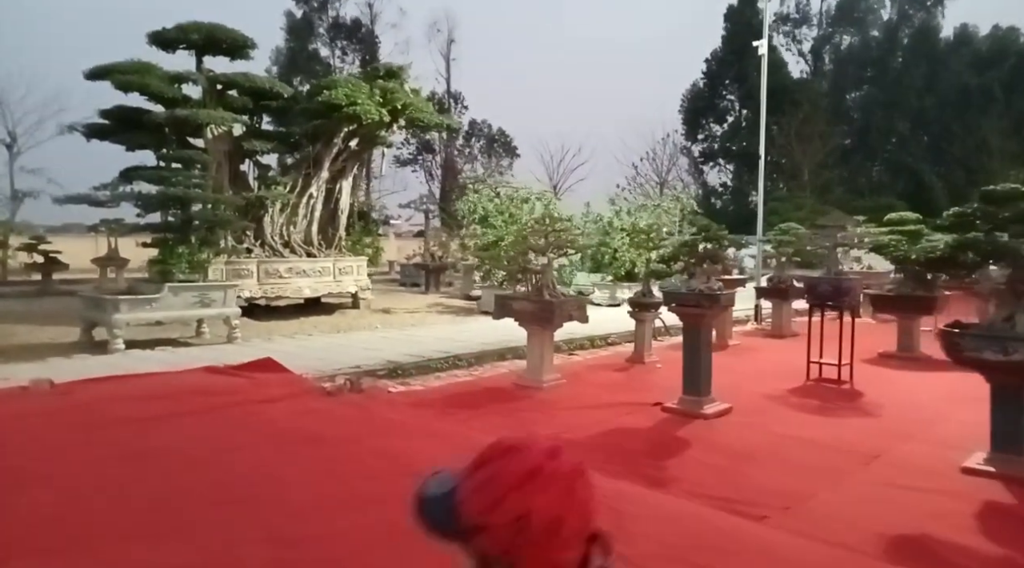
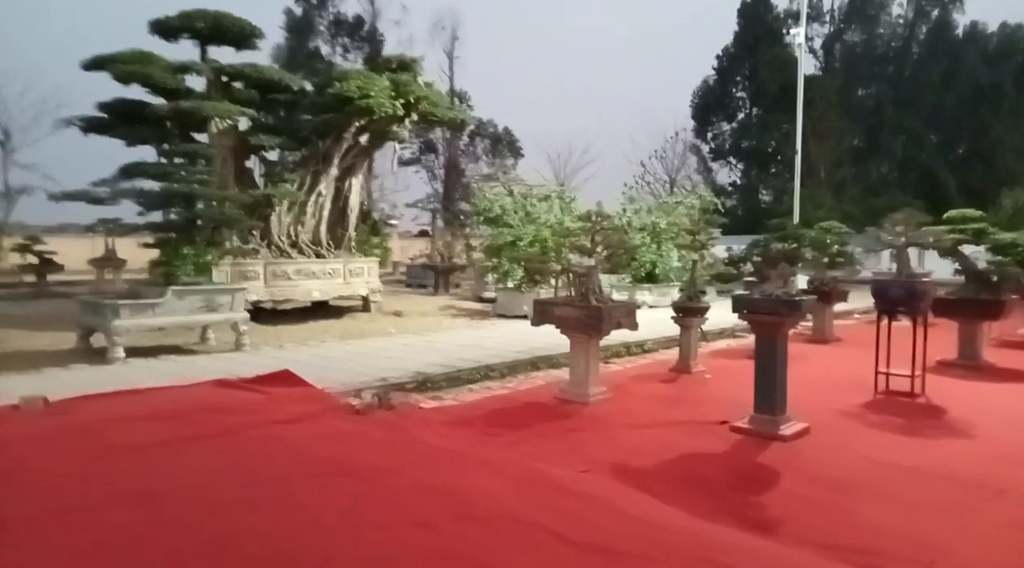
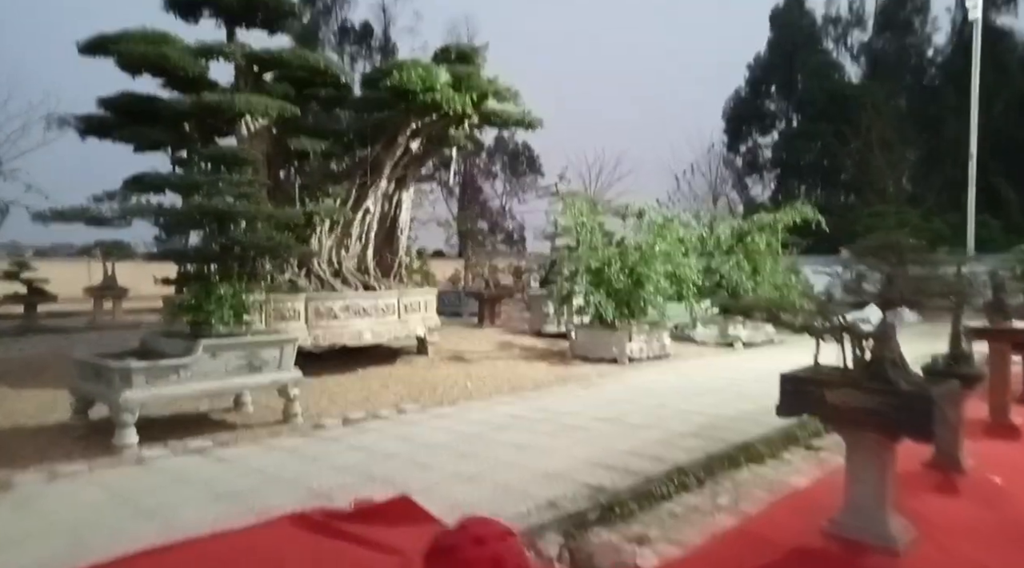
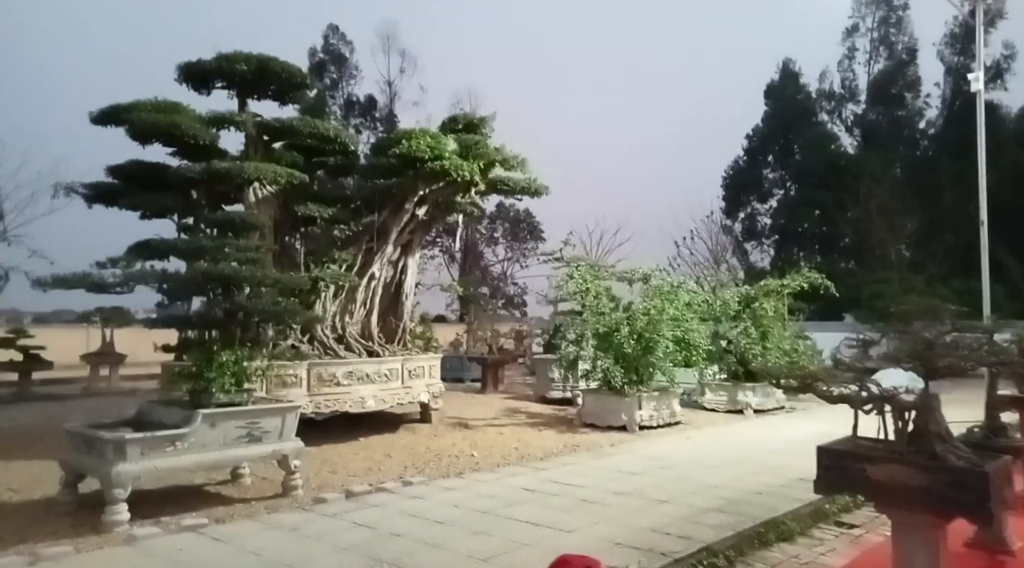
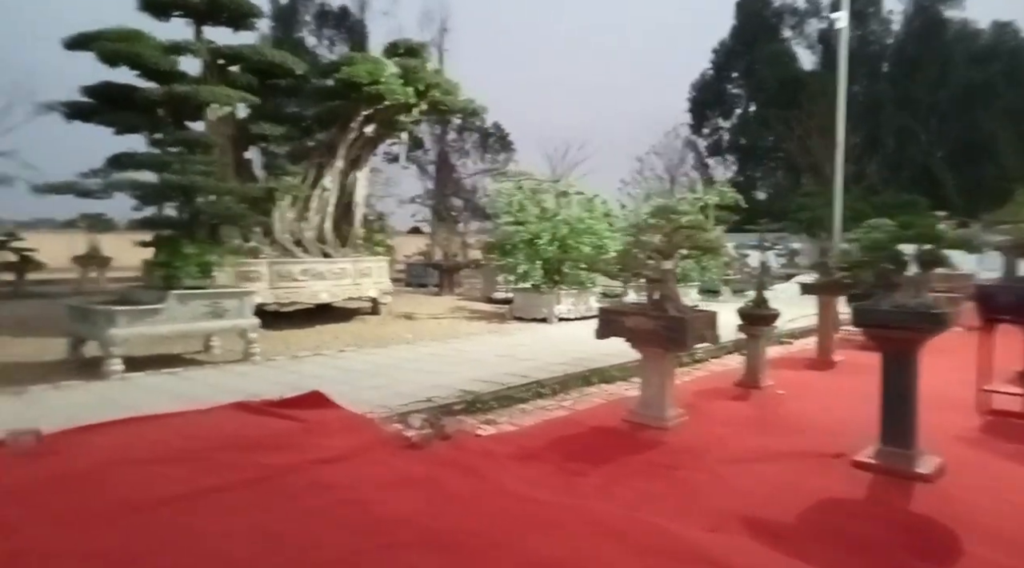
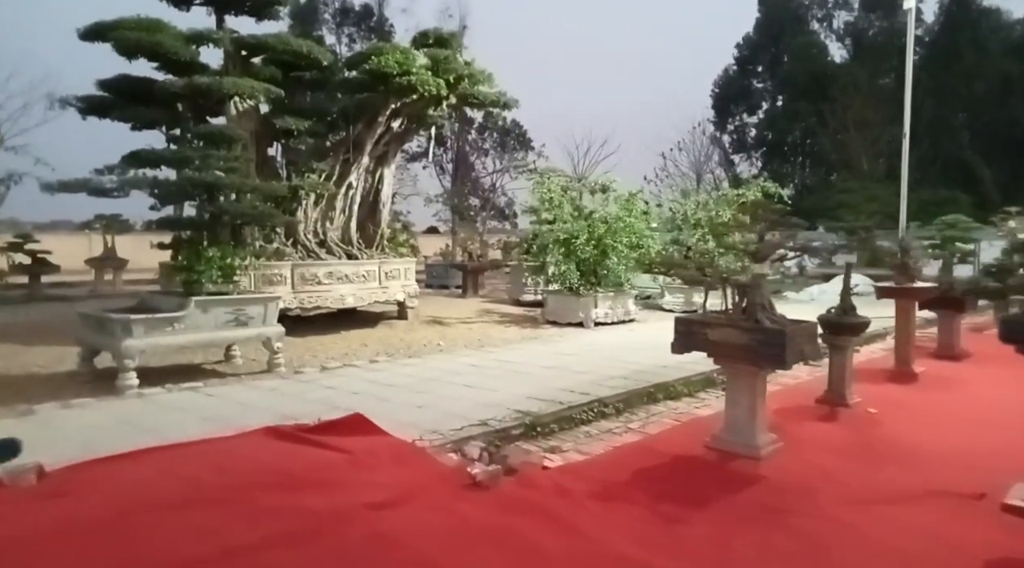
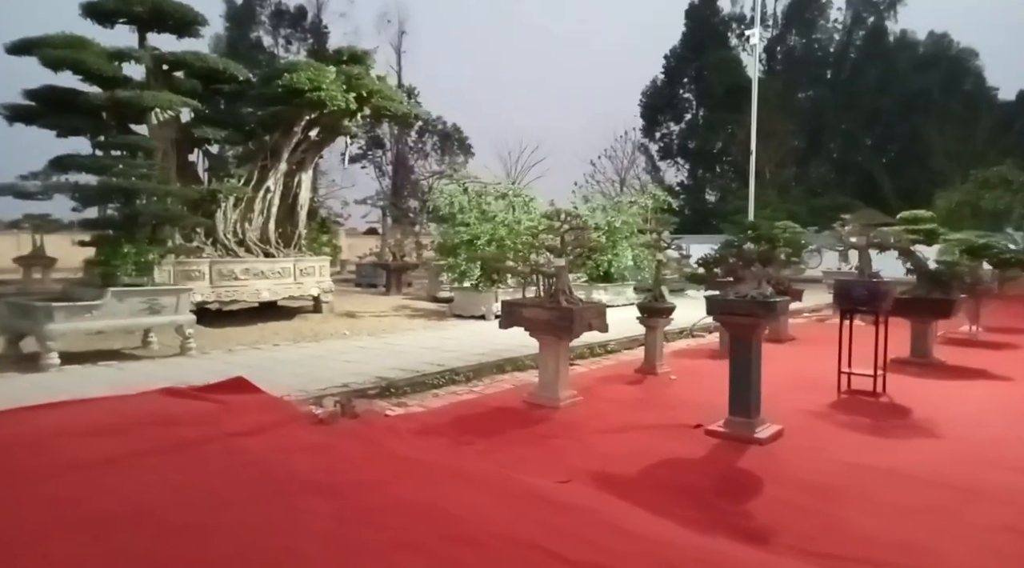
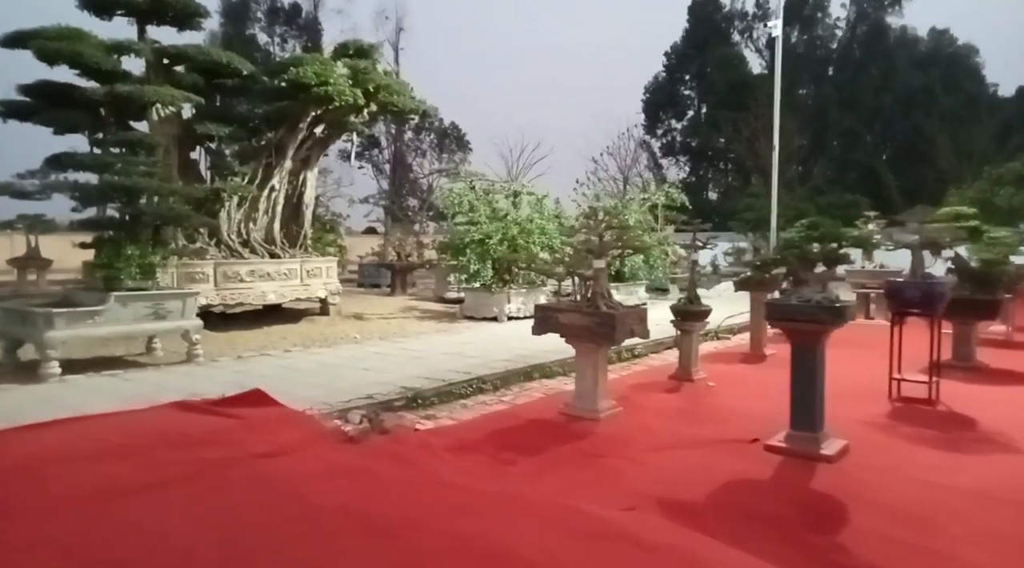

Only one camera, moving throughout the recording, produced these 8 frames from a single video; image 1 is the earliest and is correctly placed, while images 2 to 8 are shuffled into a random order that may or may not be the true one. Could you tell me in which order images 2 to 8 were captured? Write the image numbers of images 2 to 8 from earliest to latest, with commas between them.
2, 7, 8, 5, 6, 3, 4
